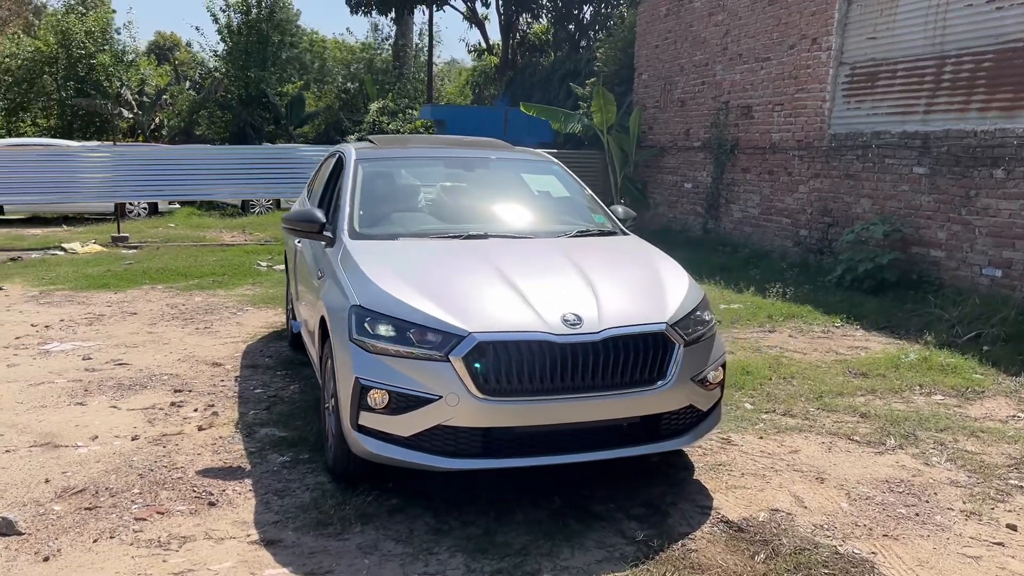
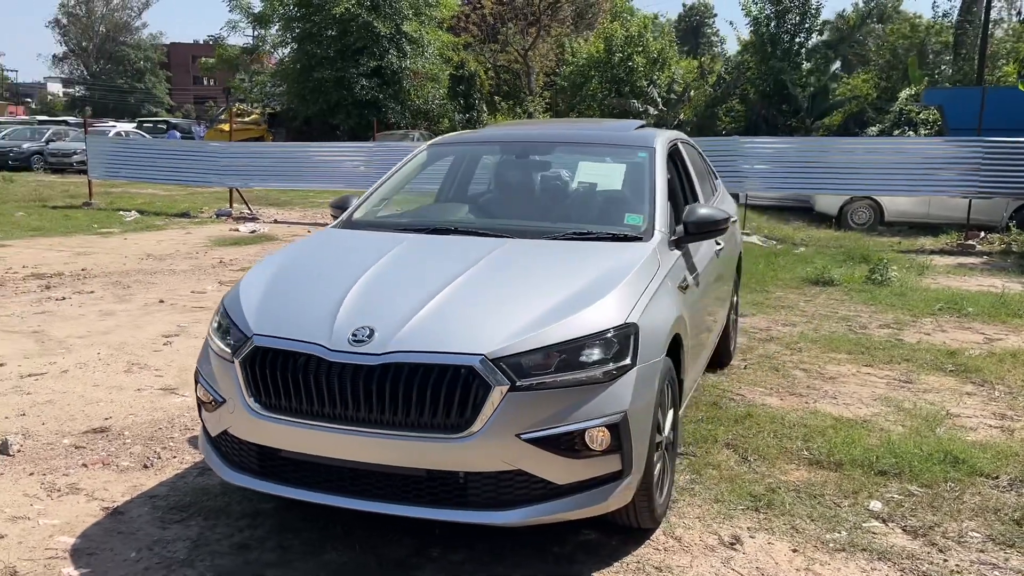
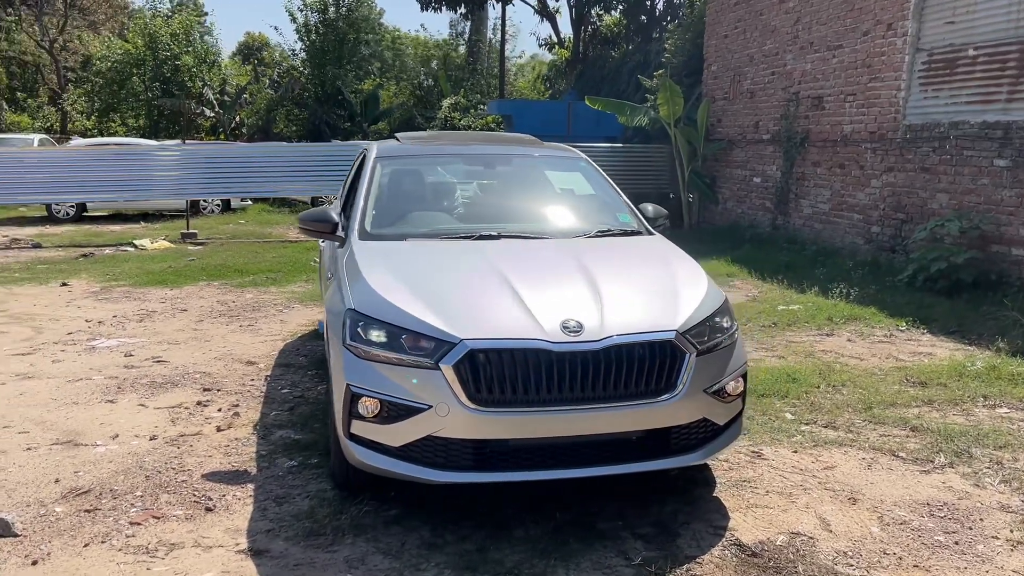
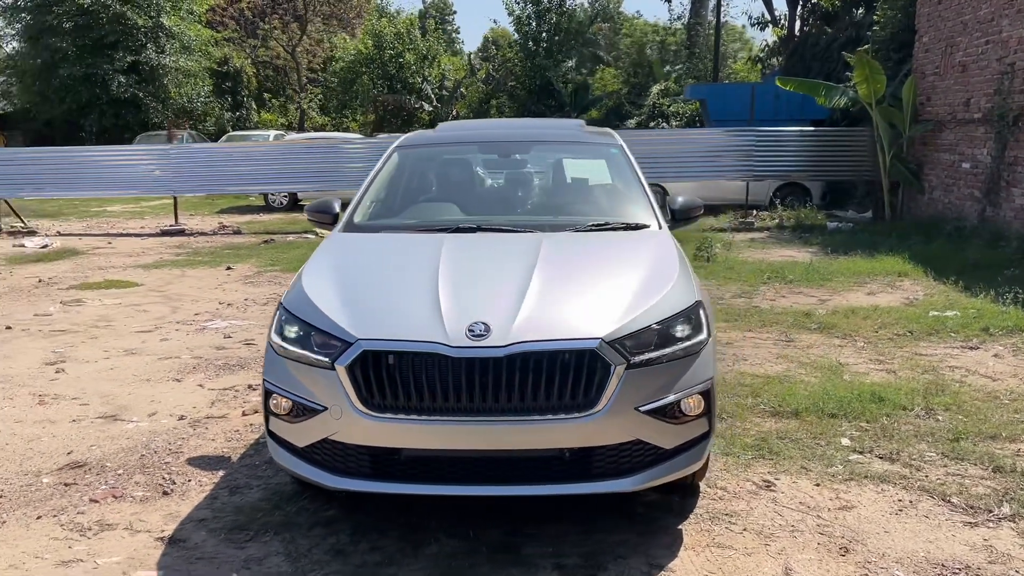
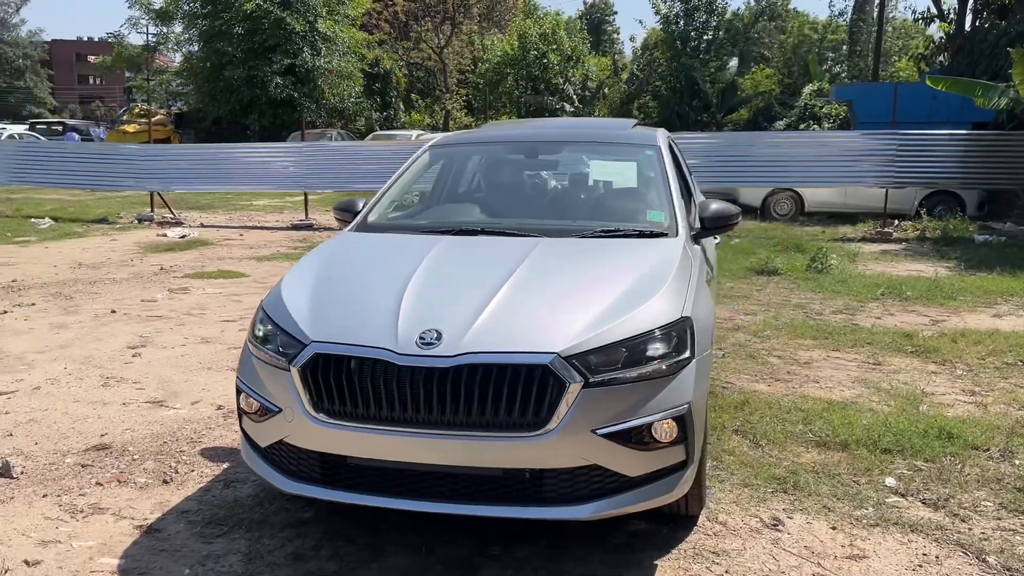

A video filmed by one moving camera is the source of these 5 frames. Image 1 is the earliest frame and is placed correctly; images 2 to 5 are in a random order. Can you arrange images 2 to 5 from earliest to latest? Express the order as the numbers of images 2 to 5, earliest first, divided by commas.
3, 4, 5, 2
